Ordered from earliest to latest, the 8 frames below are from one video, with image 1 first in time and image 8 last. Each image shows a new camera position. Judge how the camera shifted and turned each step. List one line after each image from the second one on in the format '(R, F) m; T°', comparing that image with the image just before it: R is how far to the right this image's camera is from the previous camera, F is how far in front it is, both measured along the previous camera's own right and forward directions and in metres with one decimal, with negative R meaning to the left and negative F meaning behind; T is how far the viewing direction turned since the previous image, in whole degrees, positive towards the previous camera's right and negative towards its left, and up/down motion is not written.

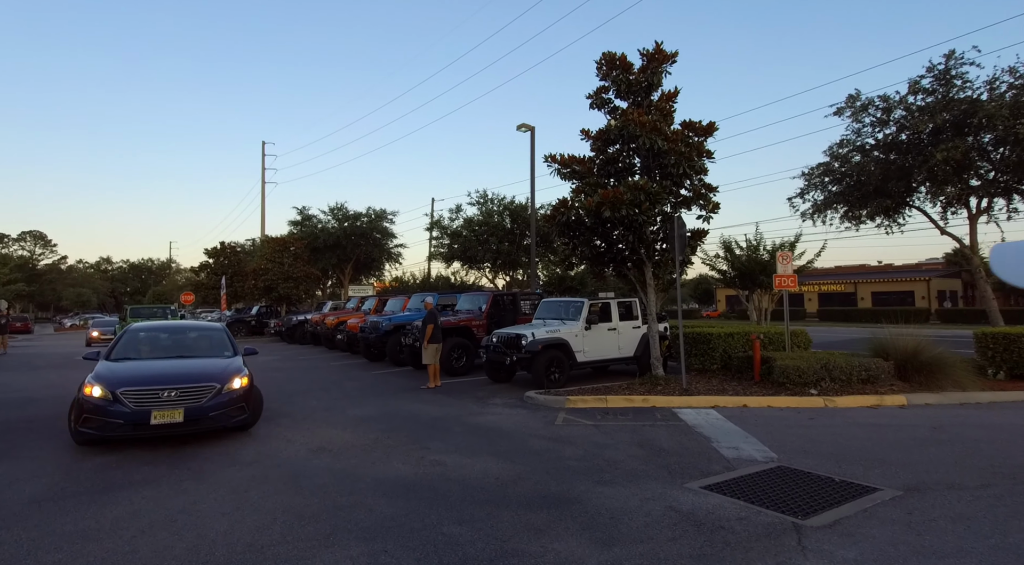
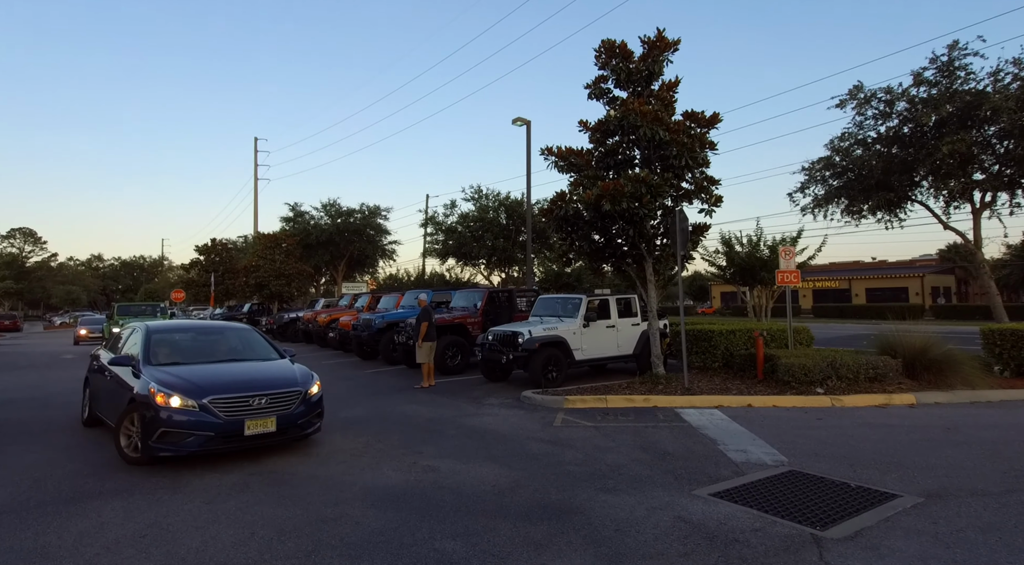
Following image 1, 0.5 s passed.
(0.0, +0.3) m; +1°
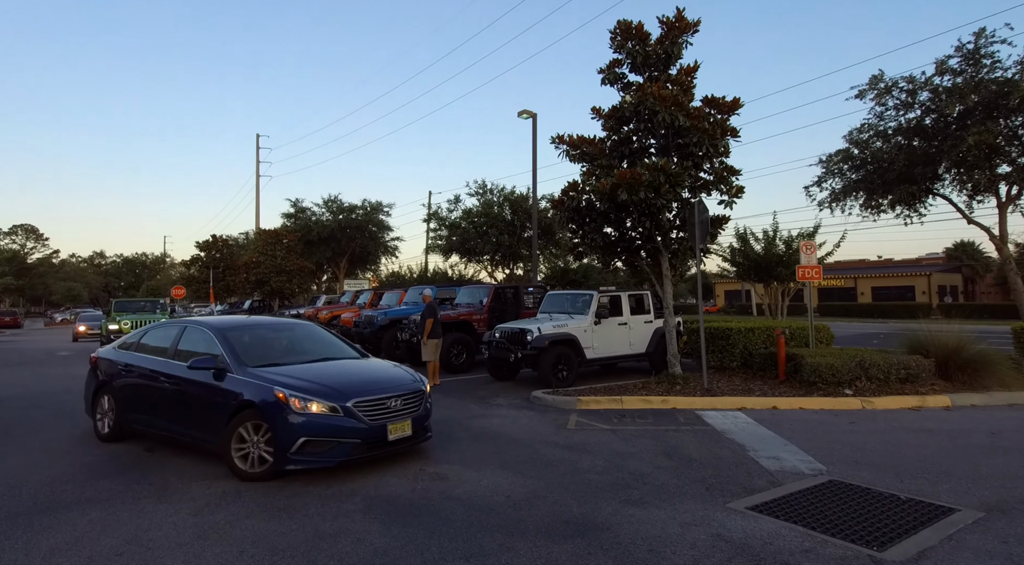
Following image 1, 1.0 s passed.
(-0.1, +0.4) m; 0°
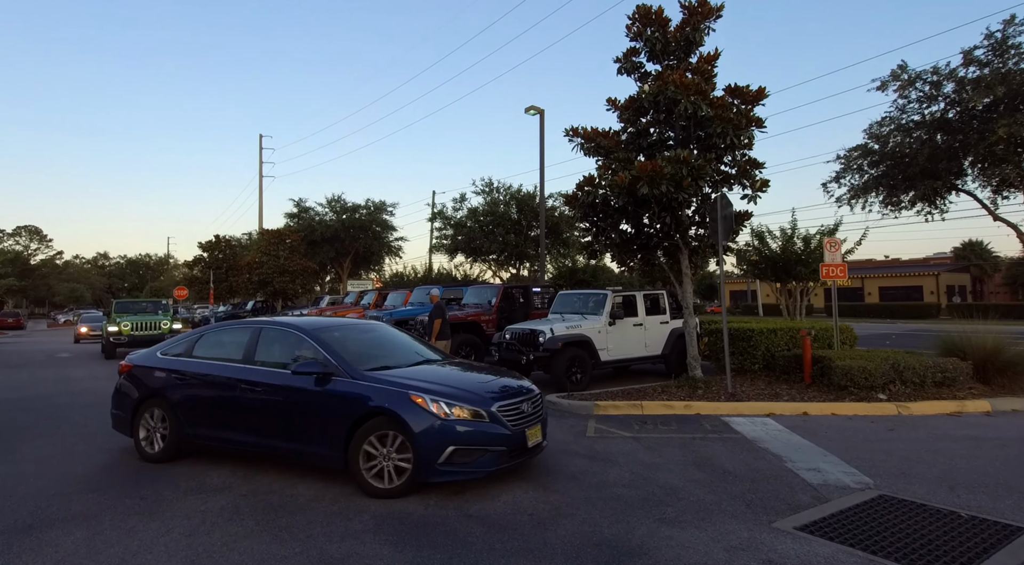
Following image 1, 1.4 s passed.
(-0.1, +0.3) m; 0°
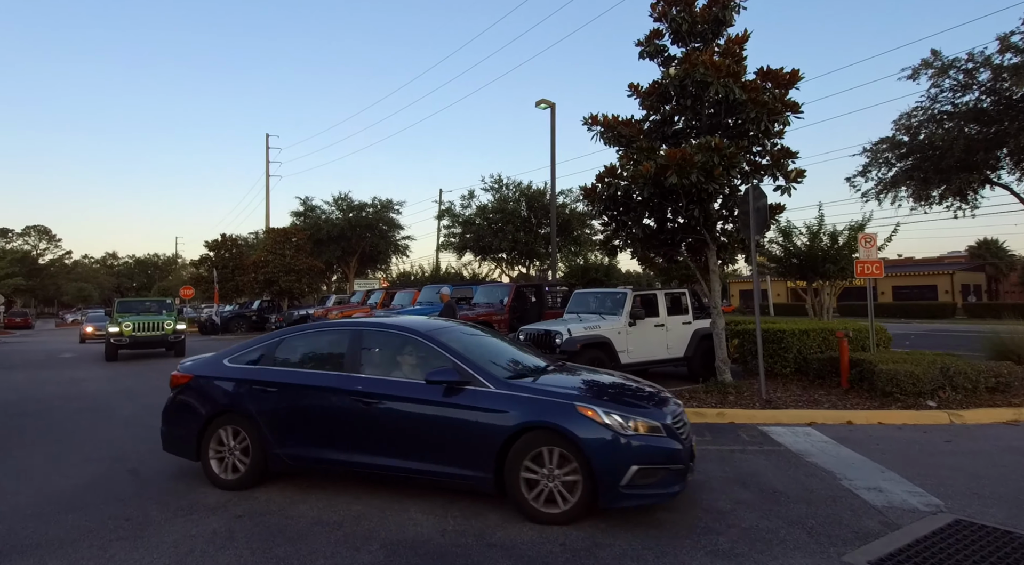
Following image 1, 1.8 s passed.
(-0.1, +0.4) m; -1°
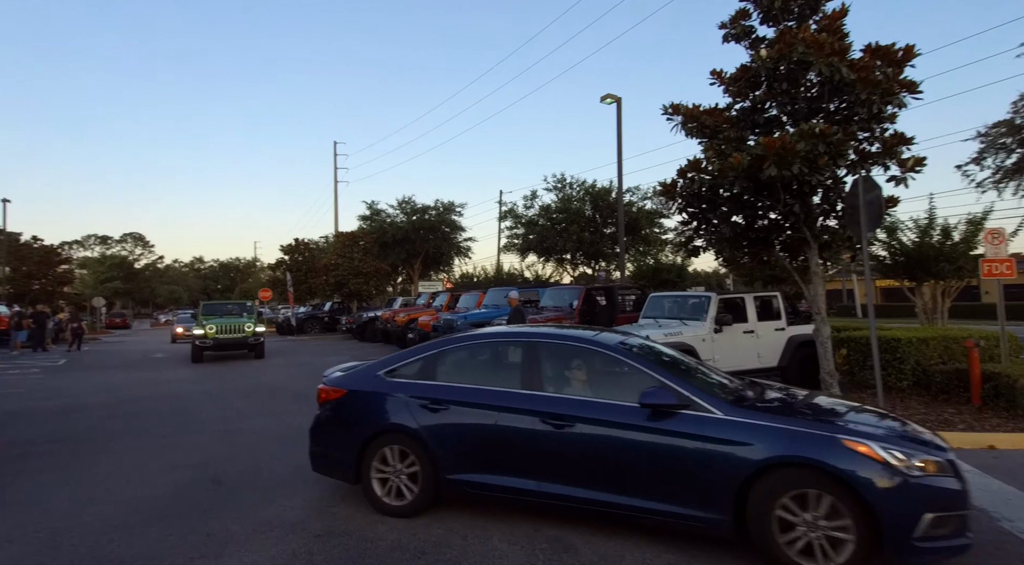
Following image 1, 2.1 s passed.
(-0.2, +0.4) m; -6°
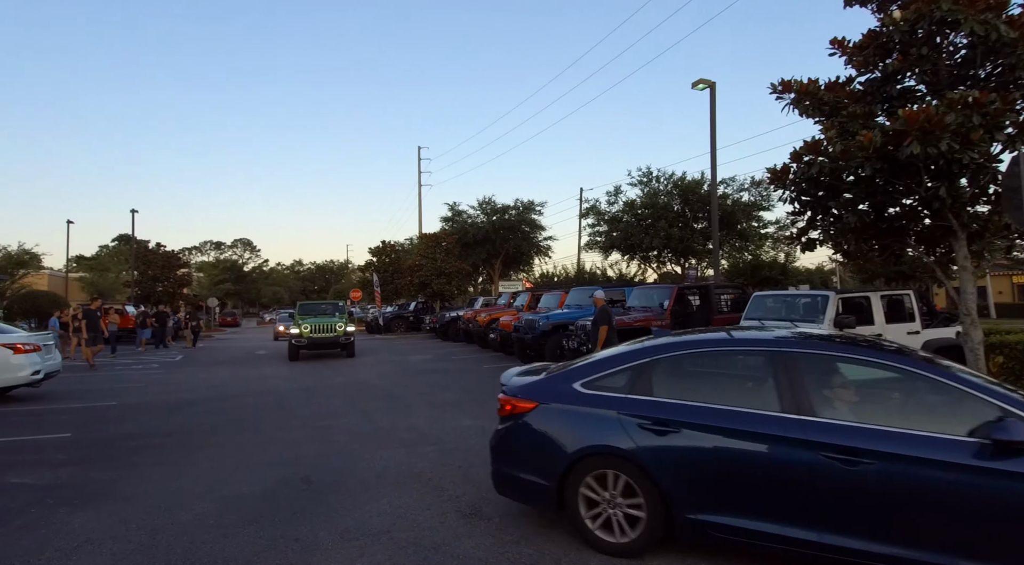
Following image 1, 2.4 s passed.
(-0.1, +0.4) m; -7°
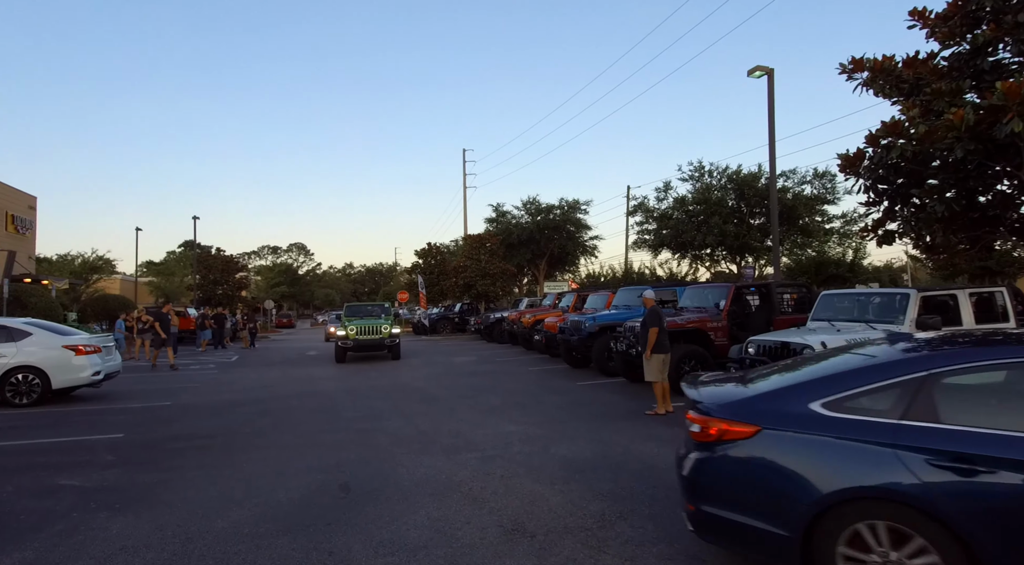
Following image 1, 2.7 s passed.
(0.0, +0.4) m; -5°
